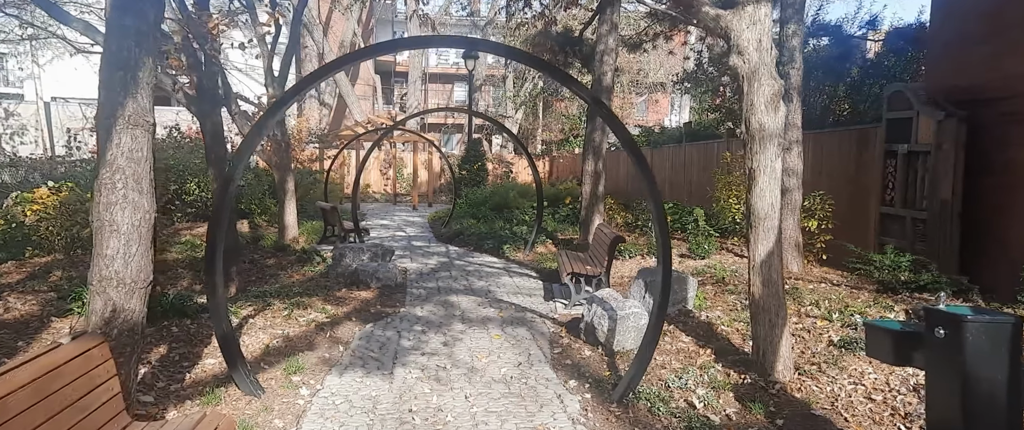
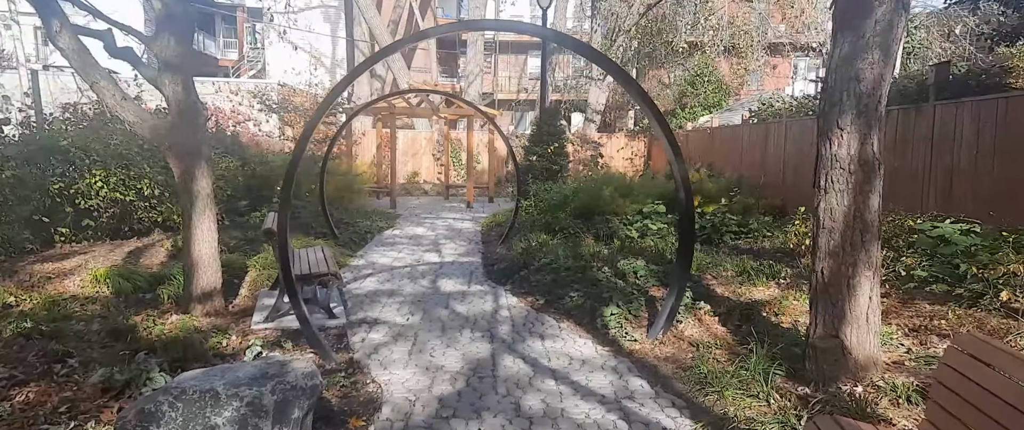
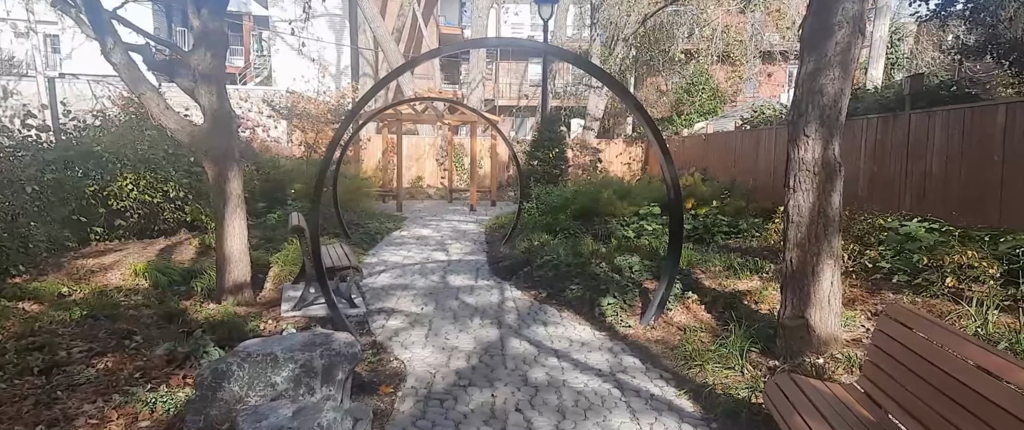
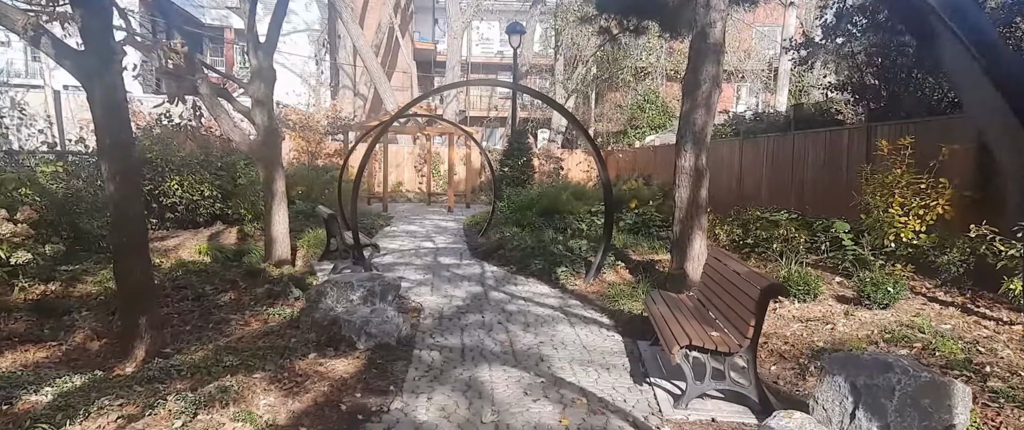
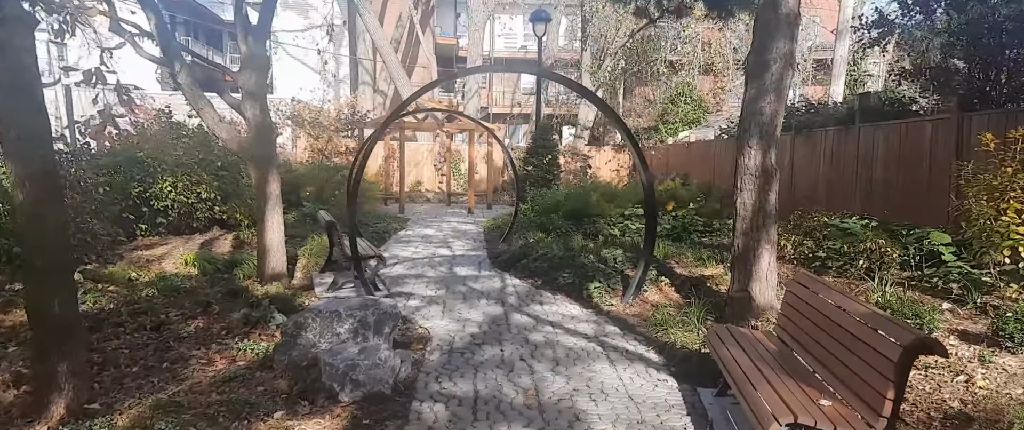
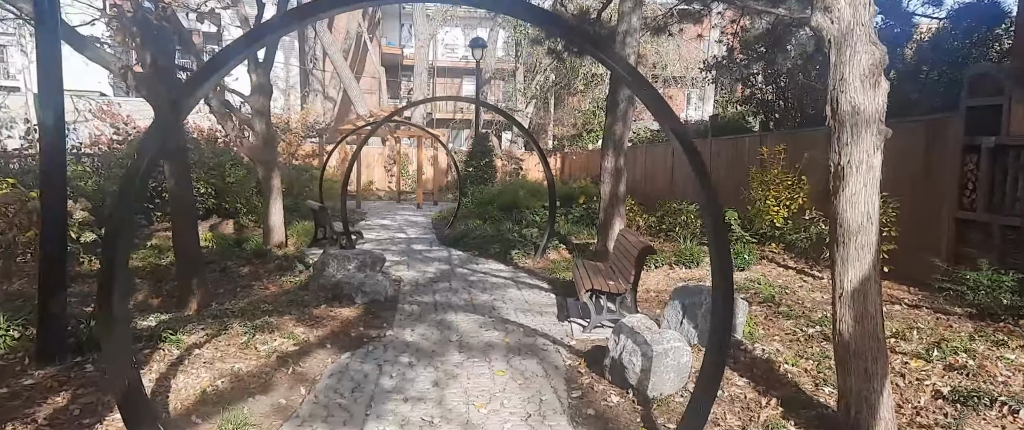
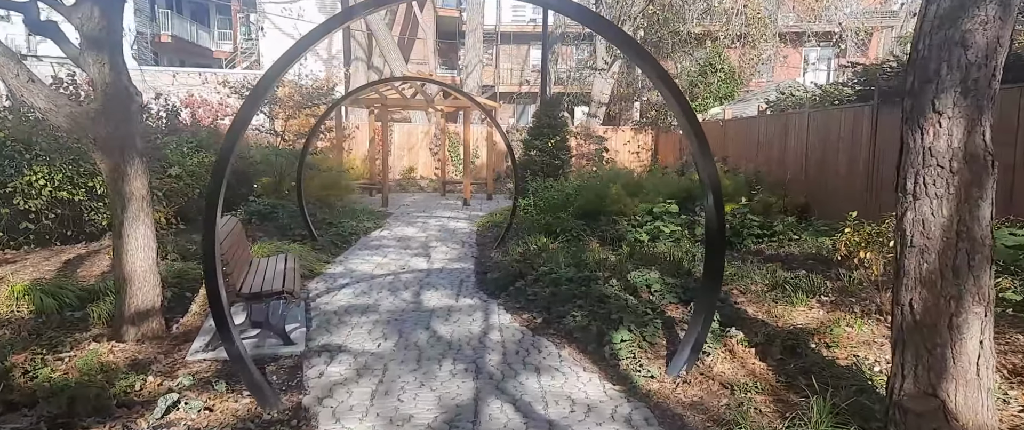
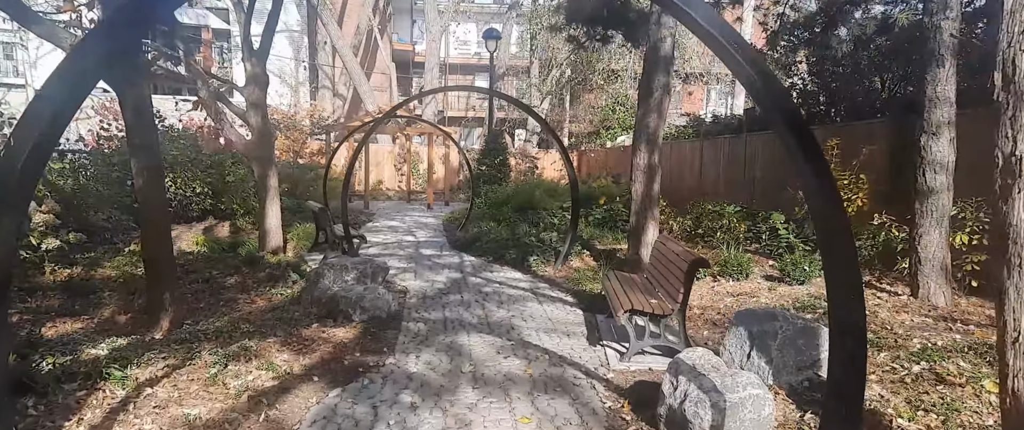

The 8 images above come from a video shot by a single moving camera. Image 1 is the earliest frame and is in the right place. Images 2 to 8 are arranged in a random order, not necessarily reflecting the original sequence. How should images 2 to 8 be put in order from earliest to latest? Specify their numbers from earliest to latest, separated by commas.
6, 8, 4, 5, 3, 2, 7
